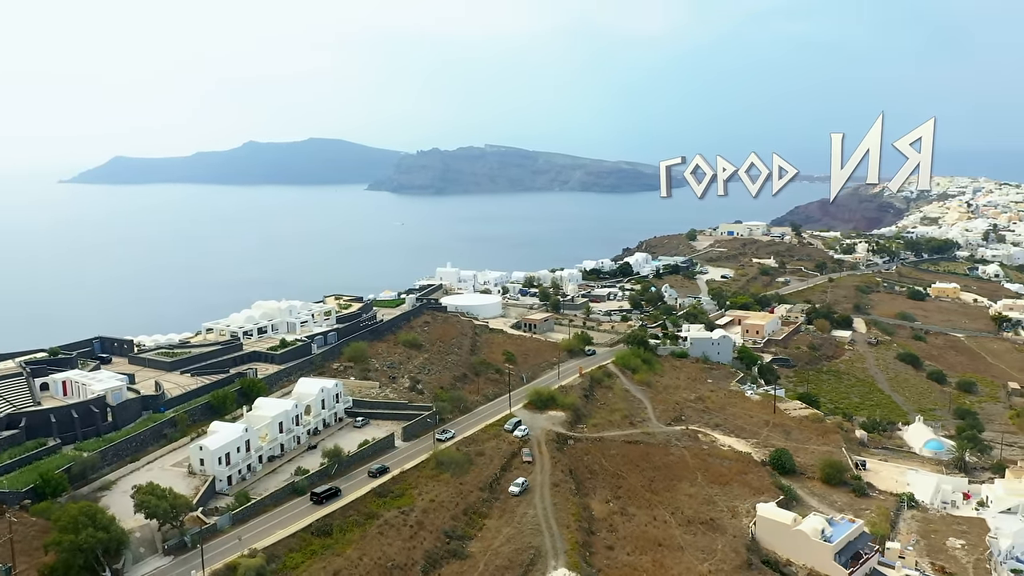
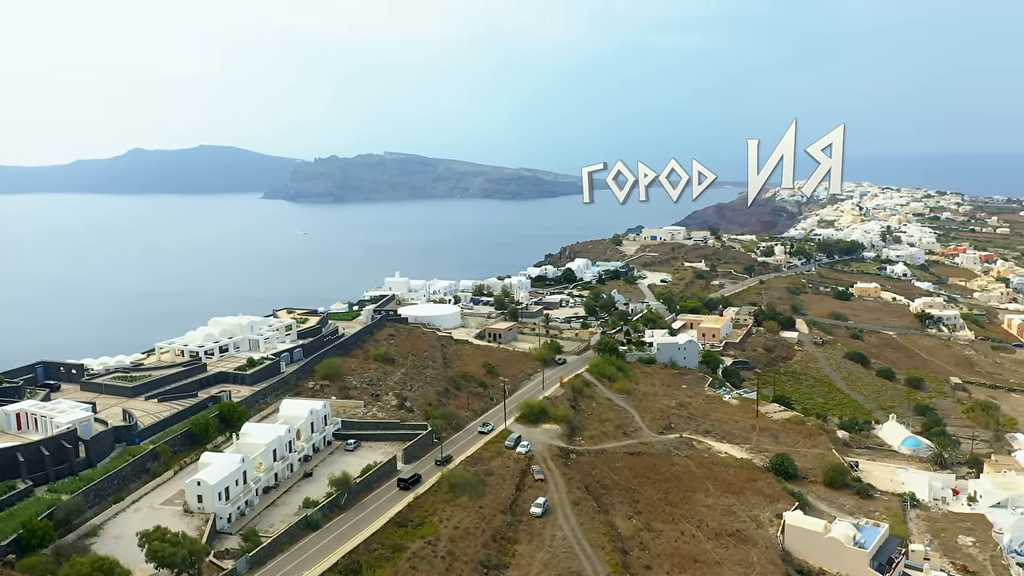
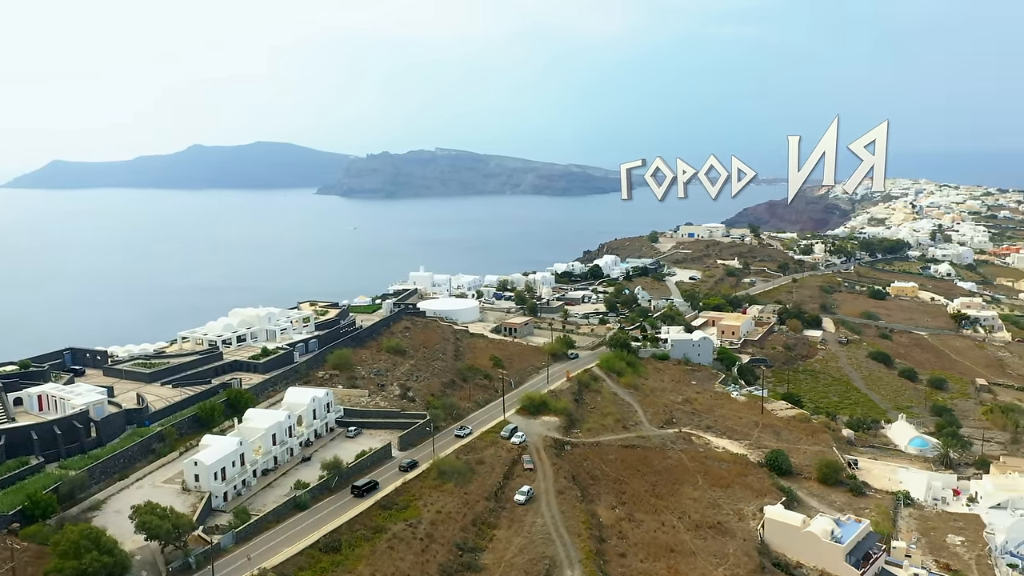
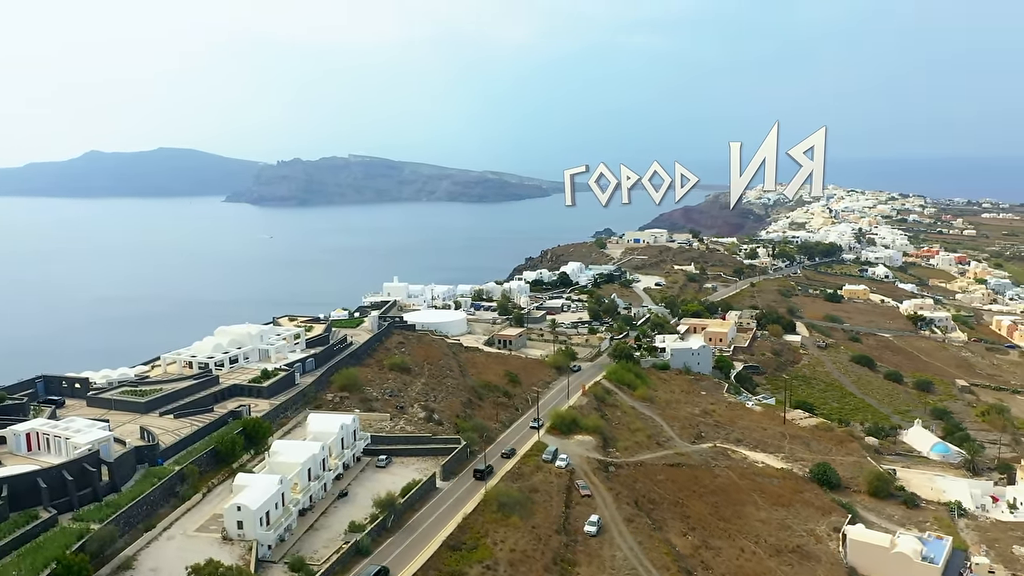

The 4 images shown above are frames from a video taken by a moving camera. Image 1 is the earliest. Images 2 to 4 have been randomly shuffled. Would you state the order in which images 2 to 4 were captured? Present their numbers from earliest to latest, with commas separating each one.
3, 2, 4
